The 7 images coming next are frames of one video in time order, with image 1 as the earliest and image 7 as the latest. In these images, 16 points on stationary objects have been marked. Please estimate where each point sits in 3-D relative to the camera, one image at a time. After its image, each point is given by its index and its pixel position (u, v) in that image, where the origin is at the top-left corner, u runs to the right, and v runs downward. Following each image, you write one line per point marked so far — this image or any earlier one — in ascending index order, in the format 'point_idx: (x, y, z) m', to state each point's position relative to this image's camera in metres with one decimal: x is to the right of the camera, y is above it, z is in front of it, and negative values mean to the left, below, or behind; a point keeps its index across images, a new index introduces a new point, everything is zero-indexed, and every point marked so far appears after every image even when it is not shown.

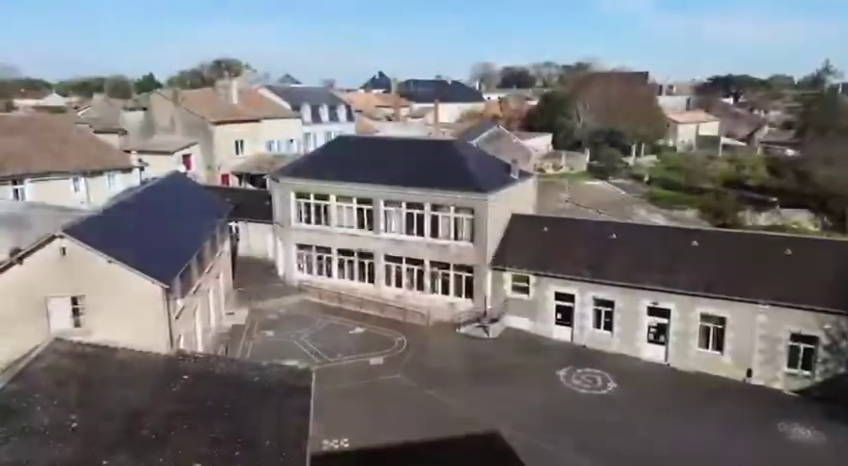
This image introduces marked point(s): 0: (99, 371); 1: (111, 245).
0: (-8.6, -3.6, +16.2) m
1: (-9.4, -0.3, +18.1) m
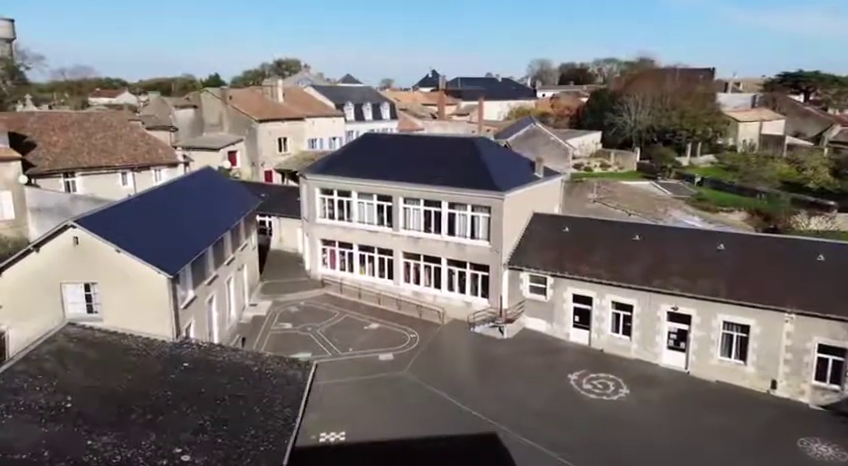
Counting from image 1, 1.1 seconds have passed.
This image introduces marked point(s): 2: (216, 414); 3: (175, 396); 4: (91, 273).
0: (-8.9, -3.3, +17.0) m
1: (-9.4, 0.0, +18.9) m
2: (-5.2, -4.5, +15.4) m
3: (-6.4, -4.2, +15.8) m
4: (-10.0, -1.2, +18.2) m
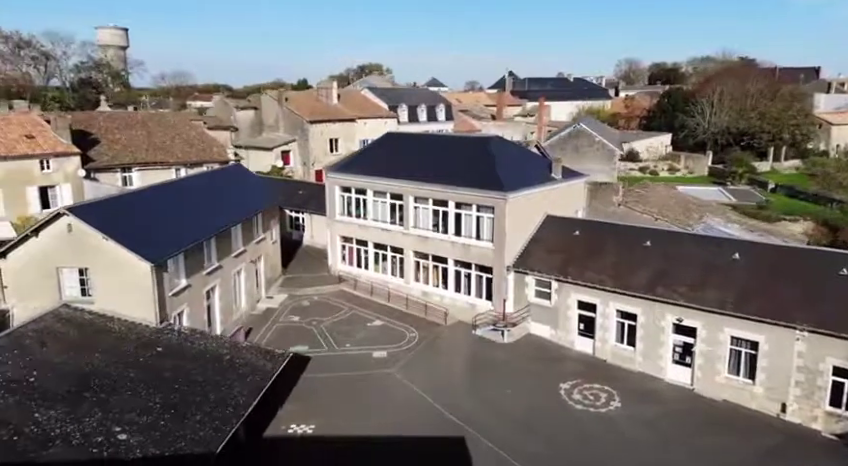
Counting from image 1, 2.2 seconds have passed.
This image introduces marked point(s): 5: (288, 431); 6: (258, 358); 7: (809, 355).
0: (-10.0, -3.0, +18.1) m
1: (-10.2, +0.3, +20.1) m
2: (-6.7, -4.3, +16.0) m
3: (-7.8, -3.9, +16.5) m
4: (-10.9, -0.8, +19.4) m
5: (-4.2, -6.2, +19.0) m
6: (-5.2, -3.9, +19.2) m
7: (+12.1, -3.8, +19.2) m
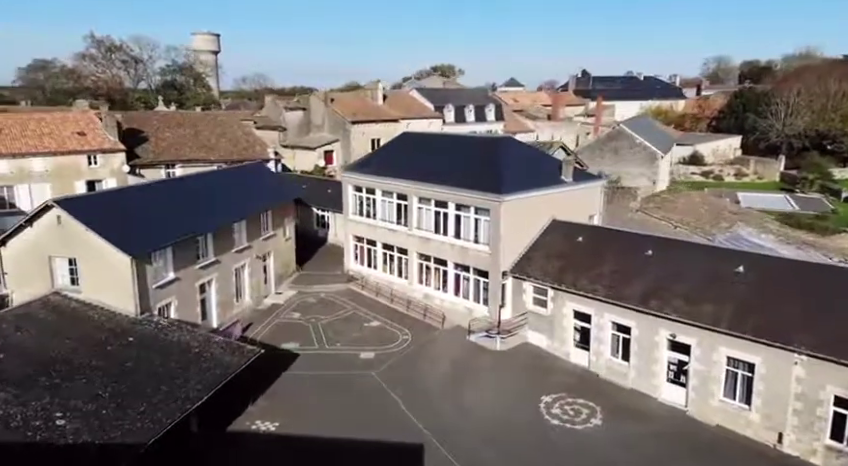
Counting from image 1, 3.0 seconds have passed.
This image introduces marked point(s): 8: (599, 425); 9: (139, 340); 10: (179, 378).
0: (-11.2, -2.7, +19.0) m
1: (-11.0, +0.6, +21.0) m
2: (-8.2, -4.1, +16.5) m
3: (-9.2, -3.7, +17.1) m
4: (-11.8, -0.5, +20.4) m
5: (-5.4, -6.1, +19.1) m
6: (-6.3, -3.8, +19.4) m
7: (+10.8, -4.2, +17.3) m
8: (+5.6, -6.1, +19.6) m
9: (-8.8, -3.3, +19.0) m
10: (-7.0, -4.1, +17.5) m
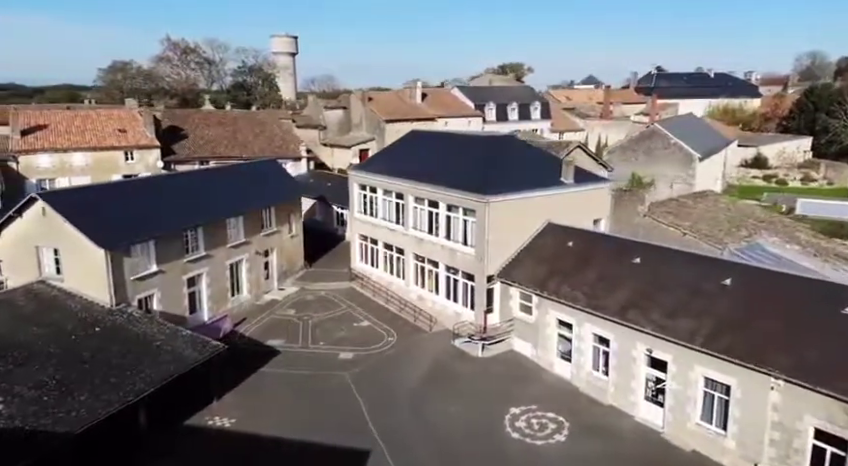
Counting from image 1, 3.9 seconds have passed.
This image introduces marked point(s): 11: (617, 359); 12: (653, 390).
0: (-12.5, -2.4, +19.8) m
1: (-12.0, +0.8, +21.8) m
2: (-9.8, -3.9, +17.0) m
3: (-10.7, -3.5, +17.7) m
4: (-12.9, -0.2, +21.3) m
5: (-6.8, -5.9, +19.3) m
6: (-7.6, -3.7, +19.7) m
7: (+9.1, -4.5, +15.5) m
8: (+4.2, -6.3, +18.4) m
9: (-10.1, -3.1, +19.5) m
10: (-8.5, -4.0, +17.9) m
11: (+6.2, -4.1, +19.8) m
12: (+7.1, -4.9, +19.1) m
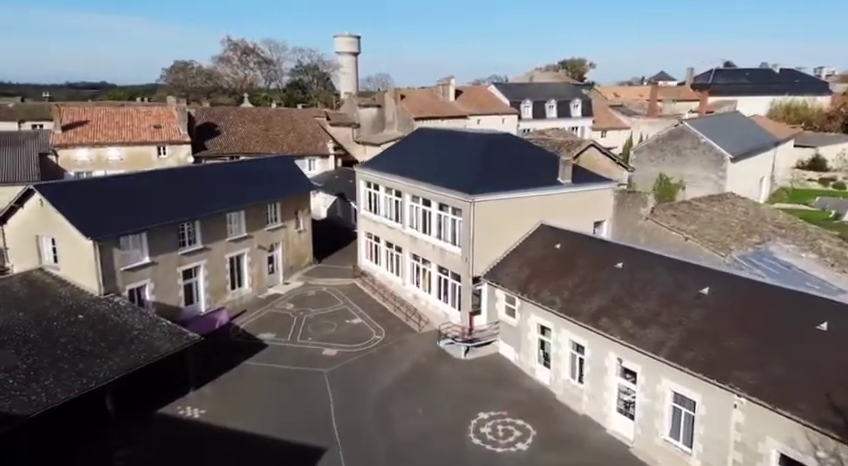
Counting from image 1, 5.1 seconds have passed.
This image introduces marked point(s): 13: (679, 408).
0: (-13.4, -2.1, +20.9) m
1: (-12.7, +1.2, +22.8) m
2: (-11.1, -3.7, +17.7) m
3: (-11.9, -3.2, +18.6) m
4: (-13.6, +0.1, +22.4) m
5: (-7.9, -5.7, +19.8) m
6: (-8.6, -3.4, +20.2) m
7: (+7.6, -4.6, +14.4) m
8: (+2.9, -6.3, +17.8) m
9: (-11.1, -2.8, +20.3) m
10: (-9.7, -3.7, +18.5) m
11: (+5.2, -4.1, +19.0) m
12: (+5.9, -5.0, +18.1) m
13: (+6.8, -4.7, +16.4) m
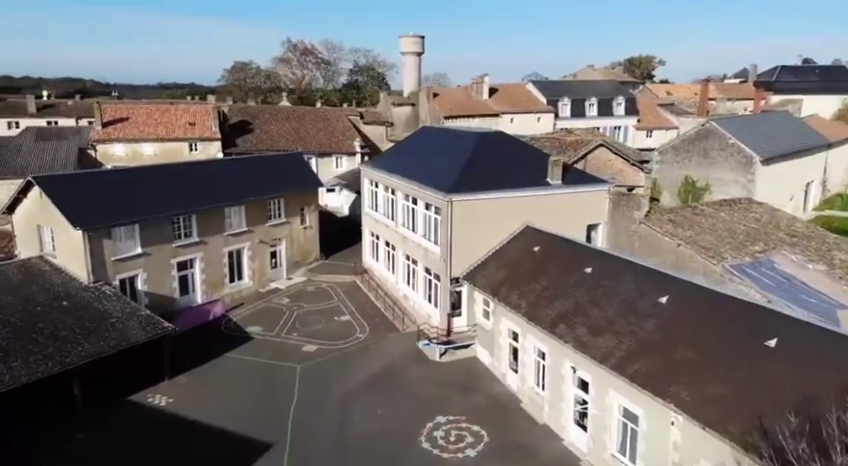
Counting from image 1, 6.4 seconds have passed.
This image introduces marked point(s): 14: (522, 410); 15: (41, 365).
0: (-14.4, -1.7, +22.1) m
1: (-13.4, +1.5, +23.9) m
2: (-12.5, -3.3, +18.8) m
3: (-13.2, -2.8, +19.7) m
4: (-14.4, +0.5, +23.6) m
5: (-9.2, -5.5, +20.4) m
6: (-9.8, -3.2, +21.0) m
7: (+5.7, -4.8, +13.4) m
8: (+1.4, -6.3, +17.3) m
9: (-12.3, -2.5, +21.3) m
10: (-11.1, -3.4, +19.4) m
11: (+3.8, -4.2, +18.3) m
12: (+4.4, -5.1, +17.3) m
13: (+5.1, -4.8, +15.5) m
14: (+3.1, -5.7, +19.6) m
15: (-11.2, -3.9, +18.1) m
